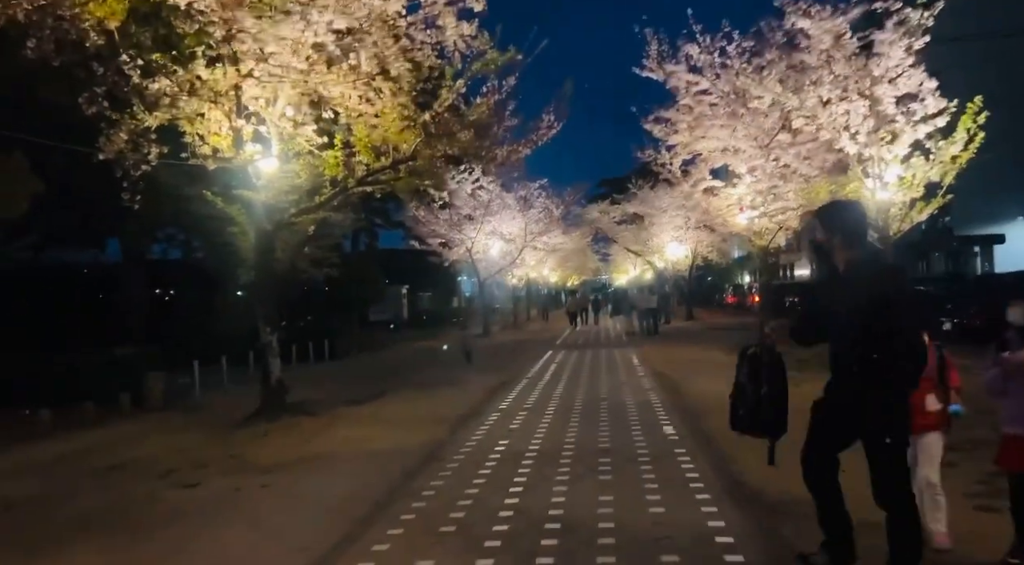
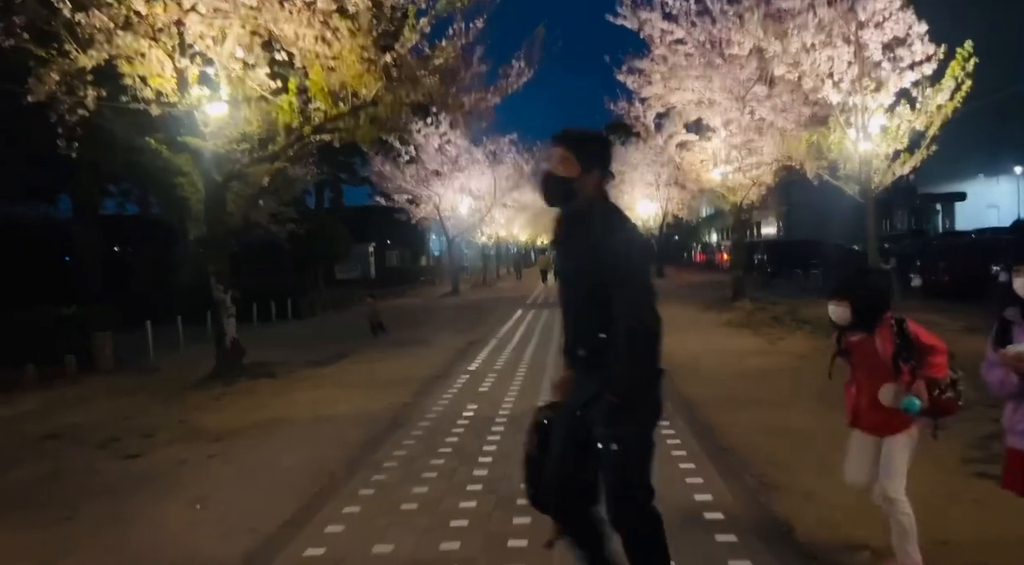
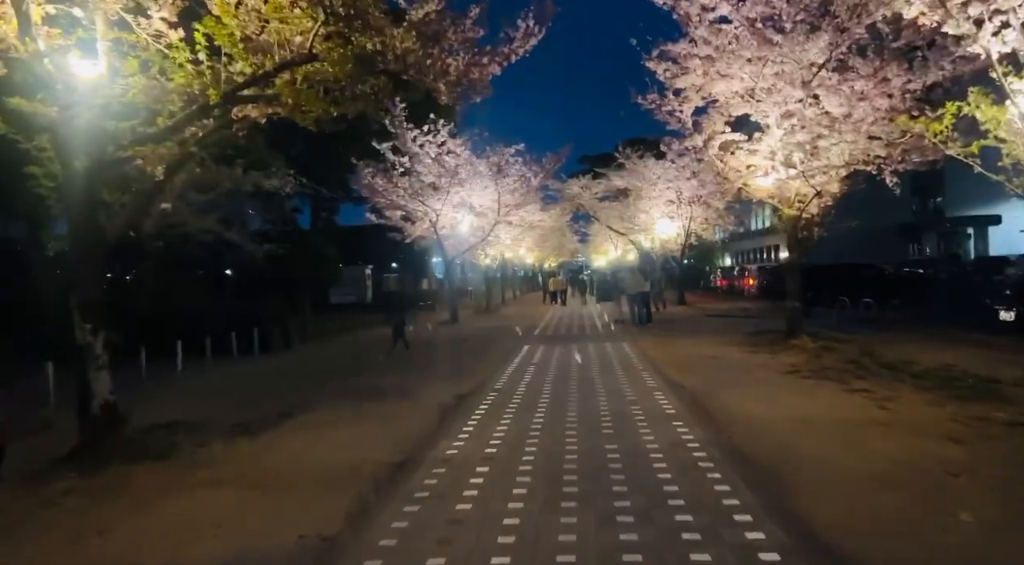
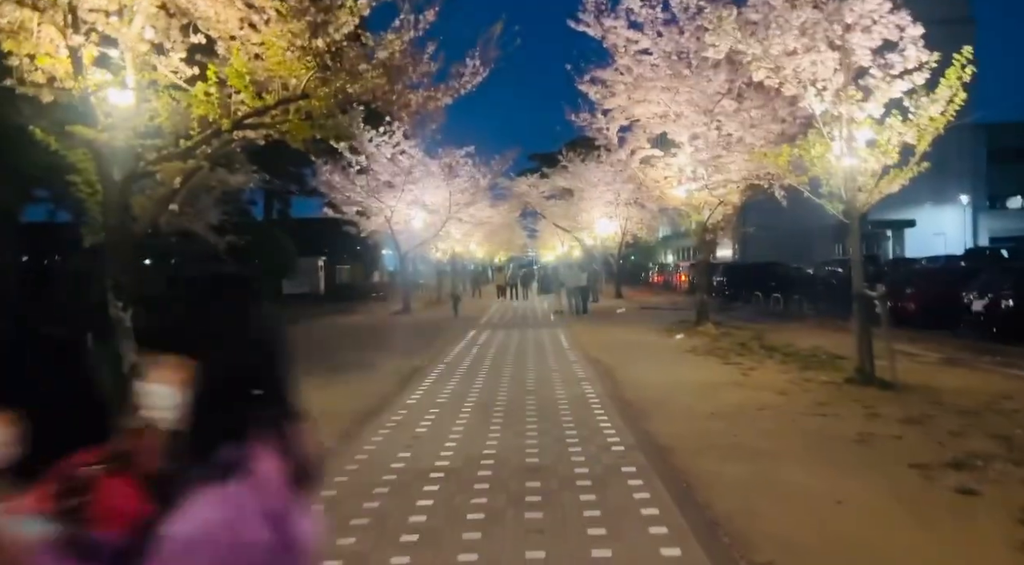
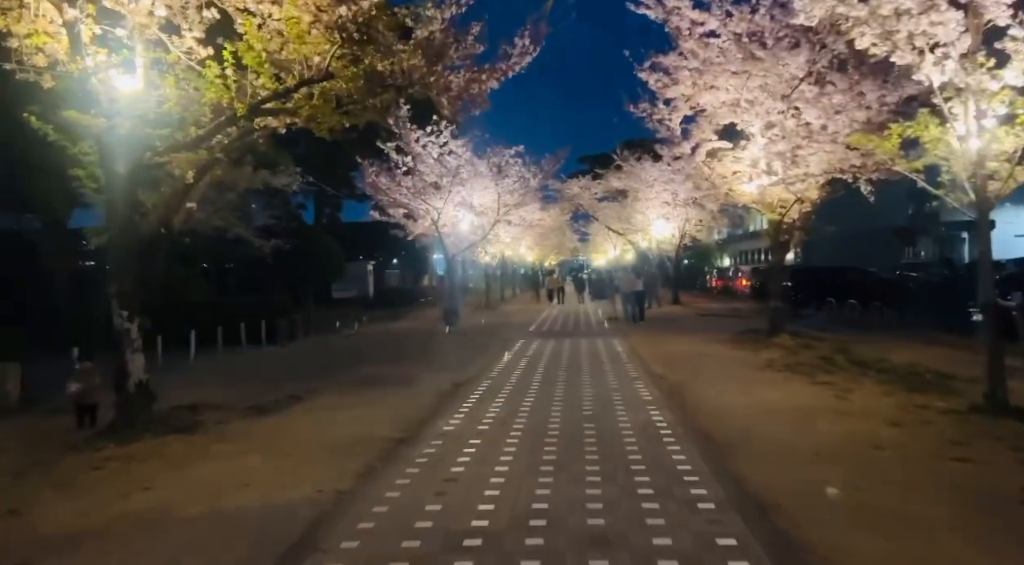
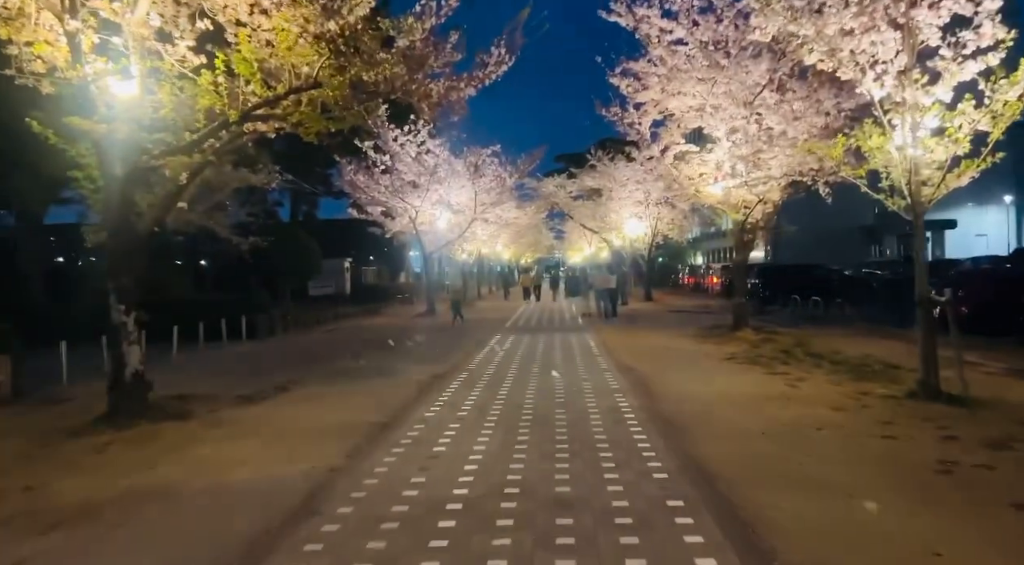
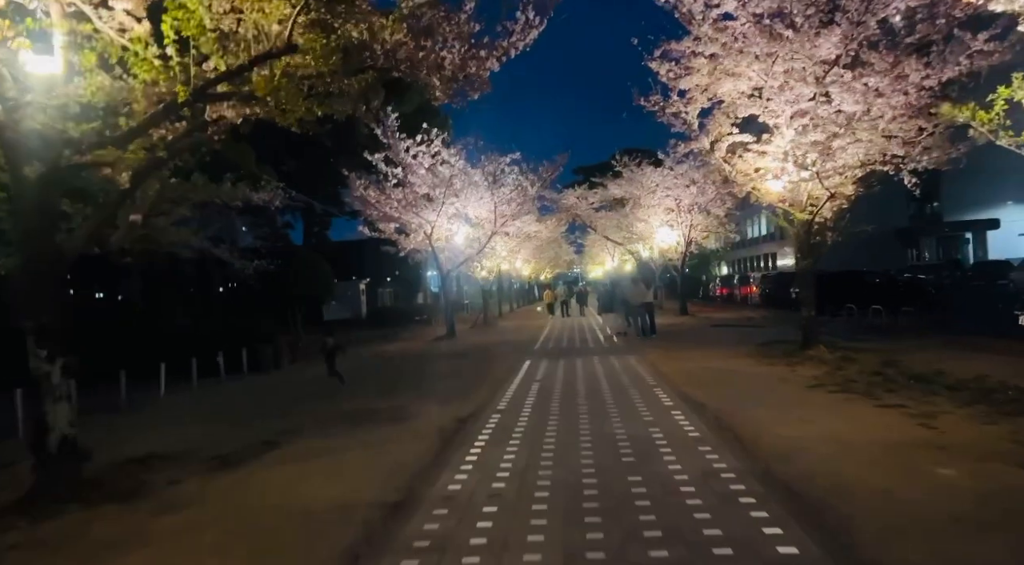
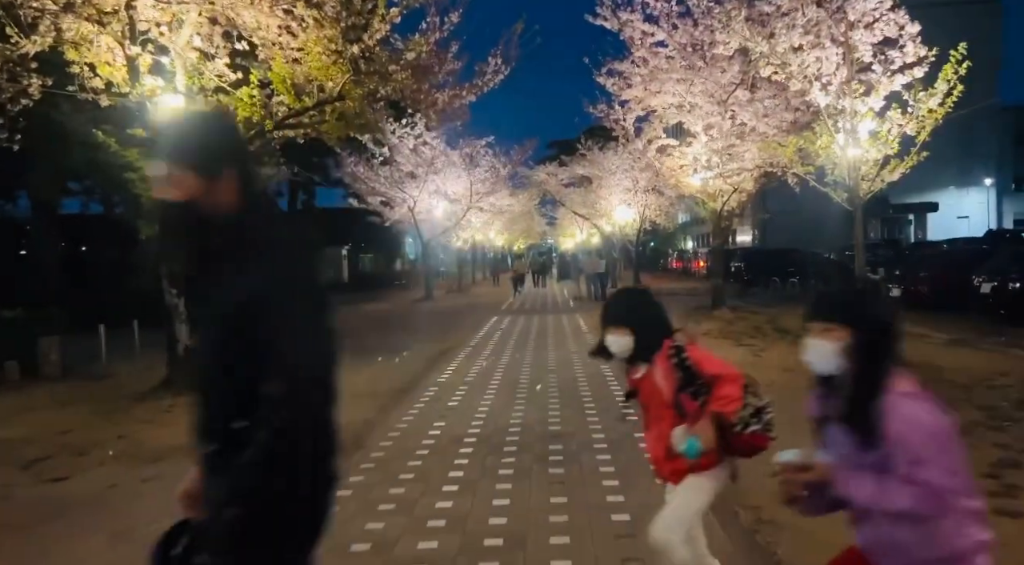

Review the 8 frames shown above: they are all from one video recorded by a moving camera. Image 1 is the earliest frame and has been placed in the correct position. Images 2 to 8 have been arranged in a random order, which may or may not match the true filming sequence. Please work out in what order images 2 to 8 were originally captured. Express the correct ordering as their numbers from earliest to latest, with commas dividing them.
2, 8, 4, 6, 5, 3, 7
